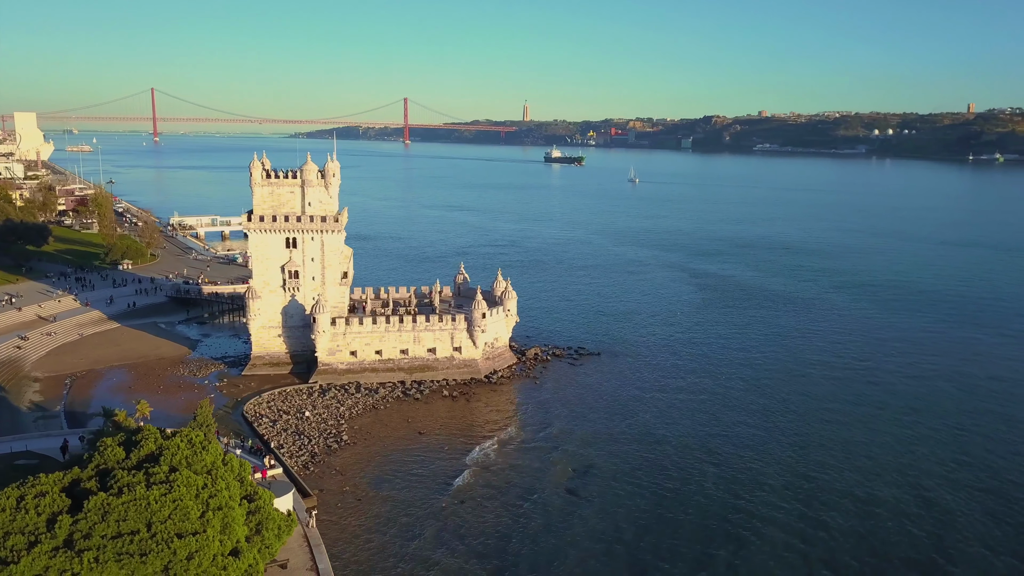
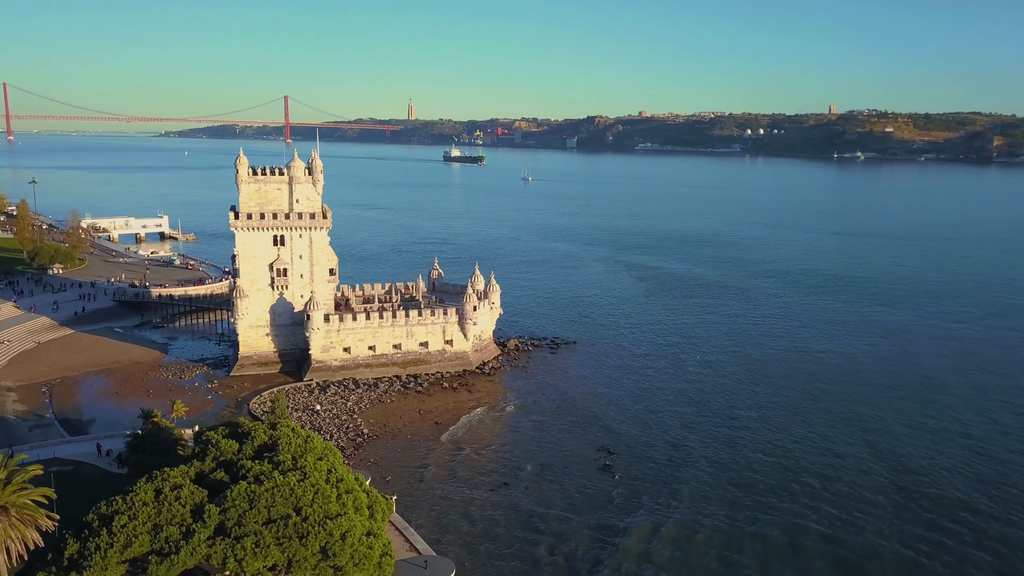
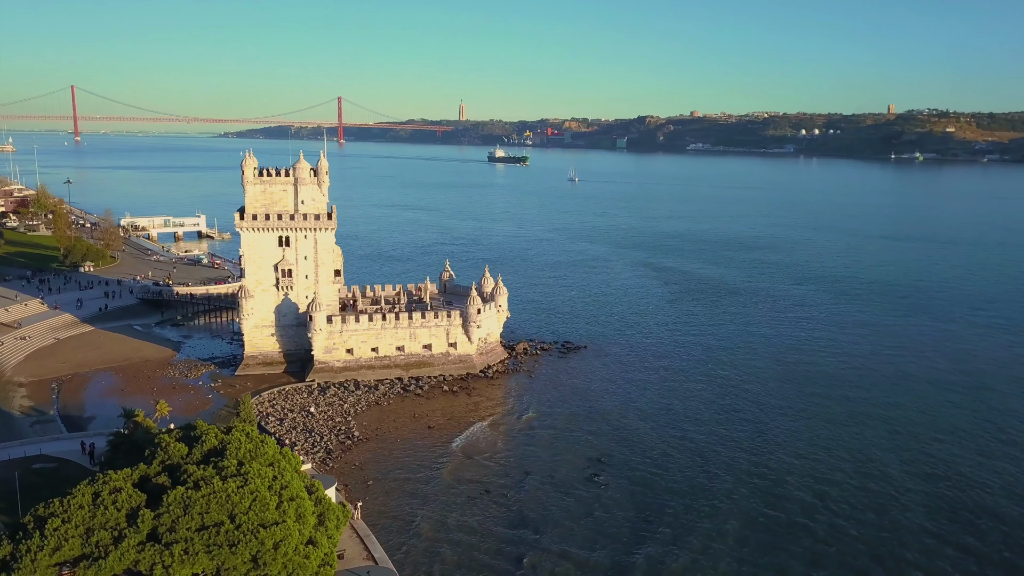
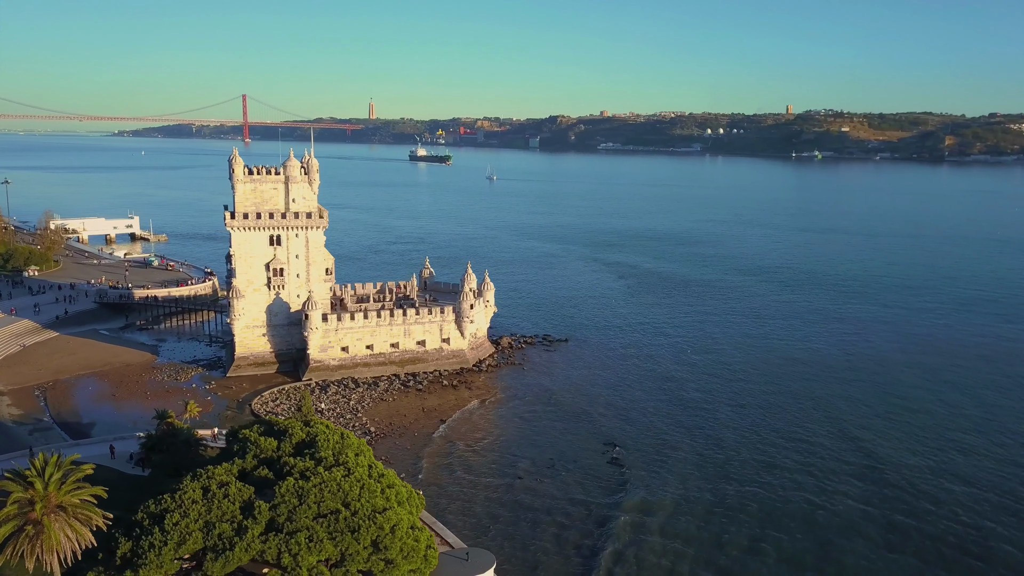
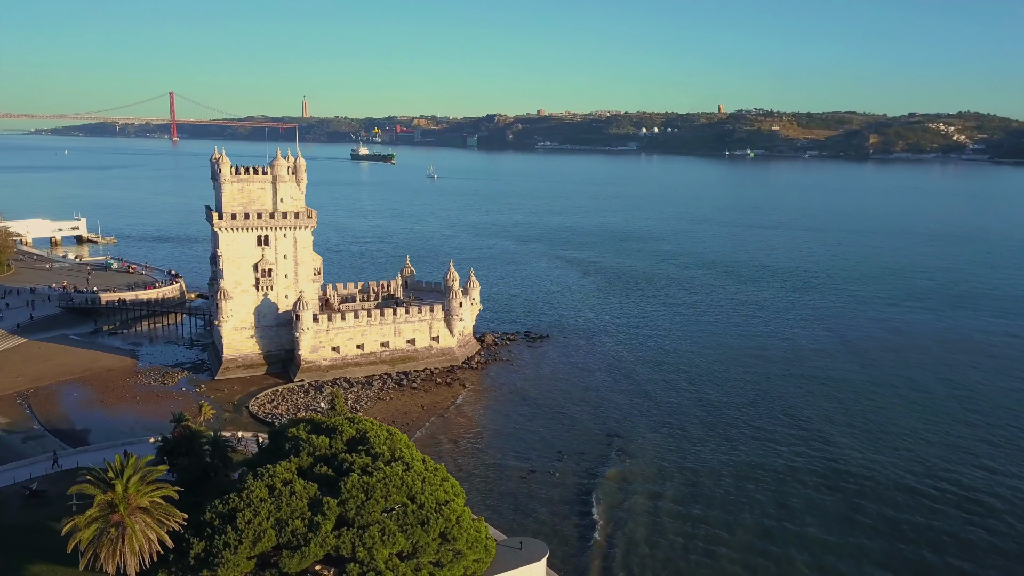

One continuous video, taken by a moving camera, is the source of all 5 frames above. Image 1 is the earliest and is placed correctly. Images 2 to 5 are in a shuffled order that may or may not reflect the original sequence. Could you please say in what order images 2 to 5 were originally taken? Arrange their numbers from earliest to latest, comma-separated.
3, 2, 4, 5
